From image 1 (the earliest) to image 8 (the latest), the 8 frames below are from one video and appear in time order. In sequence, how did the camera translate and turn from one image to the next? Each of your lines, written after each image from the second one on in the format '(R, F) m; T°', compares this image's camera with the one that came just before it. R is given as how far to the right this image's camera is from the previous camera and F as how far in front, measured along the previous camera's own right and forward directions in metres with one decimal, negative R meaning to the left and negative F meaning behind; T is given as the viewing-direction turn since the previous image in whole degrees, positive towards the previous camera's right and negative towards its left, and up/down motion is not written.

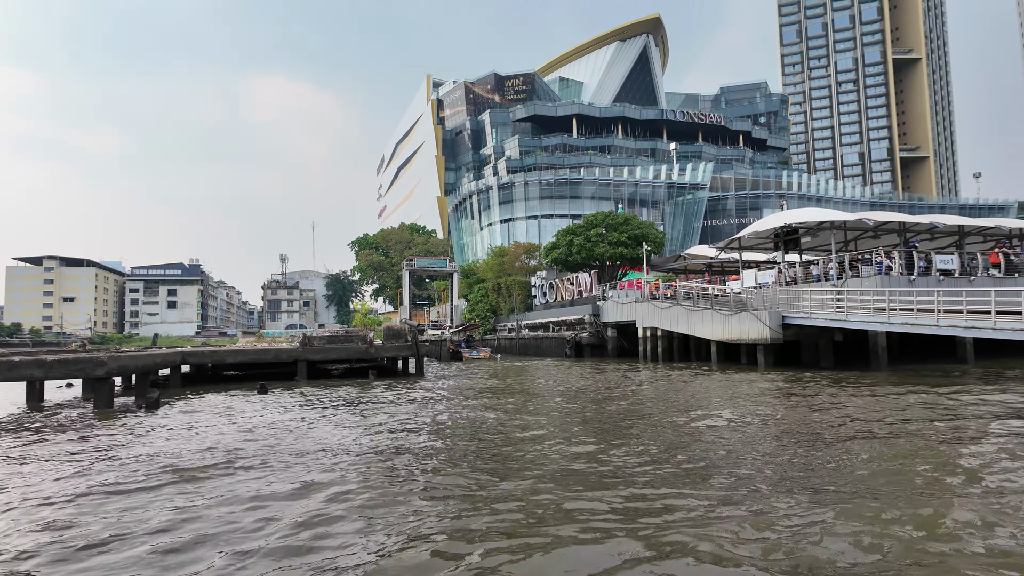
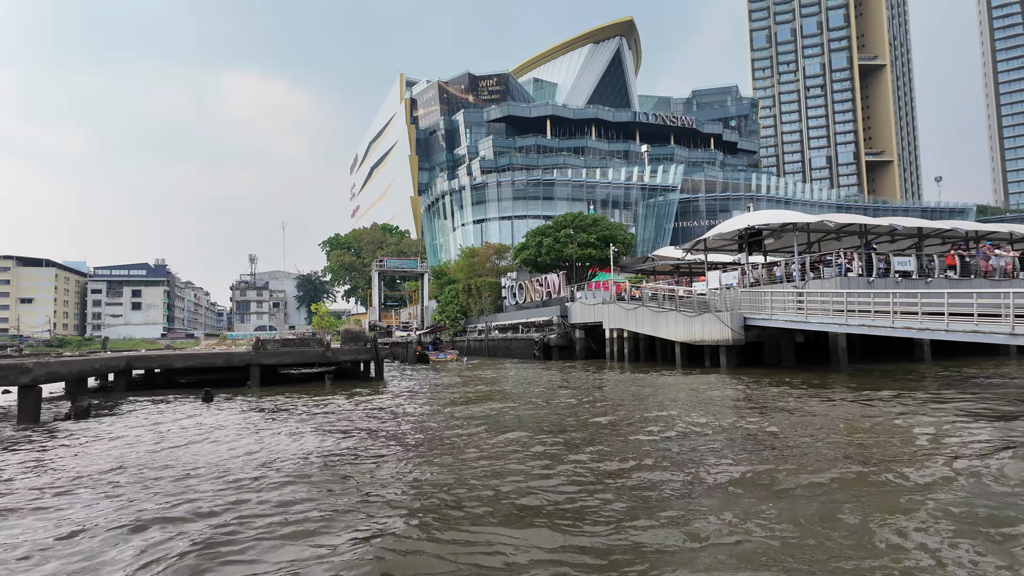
(+0.5, +0.3) m; +2°
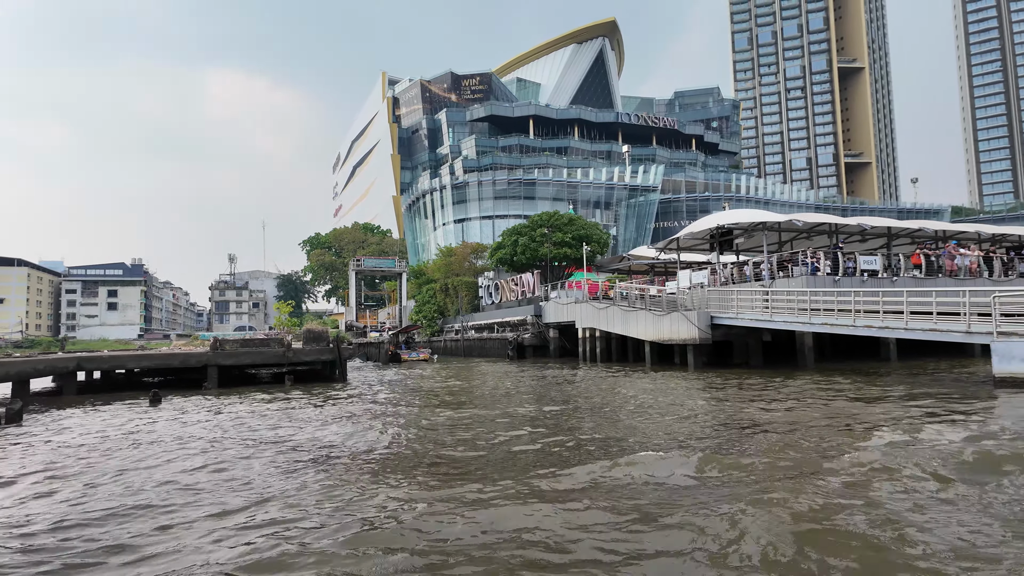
(+0.6, +0.2) m; +1°
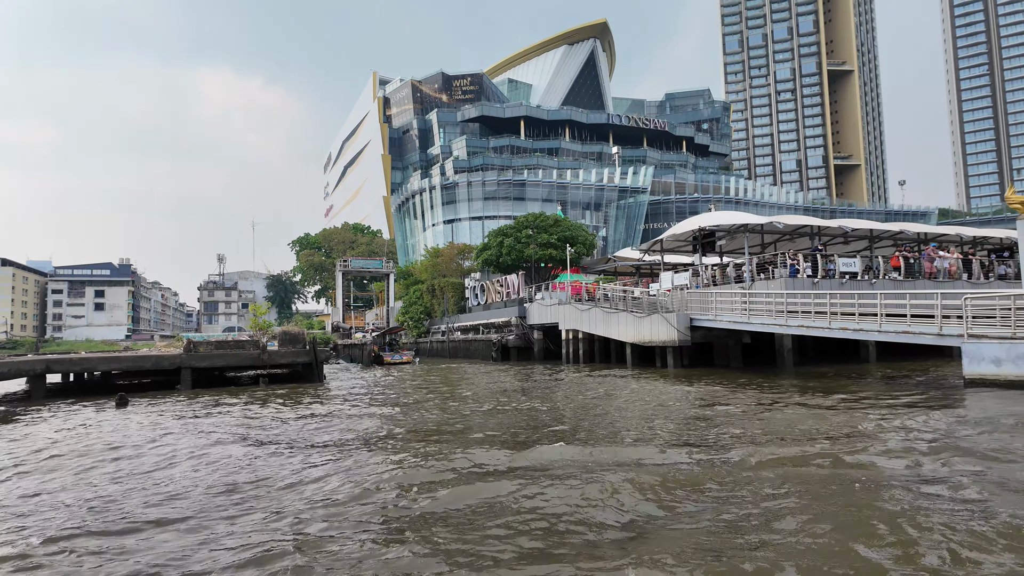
(+0.4, +0.1) m; +1°
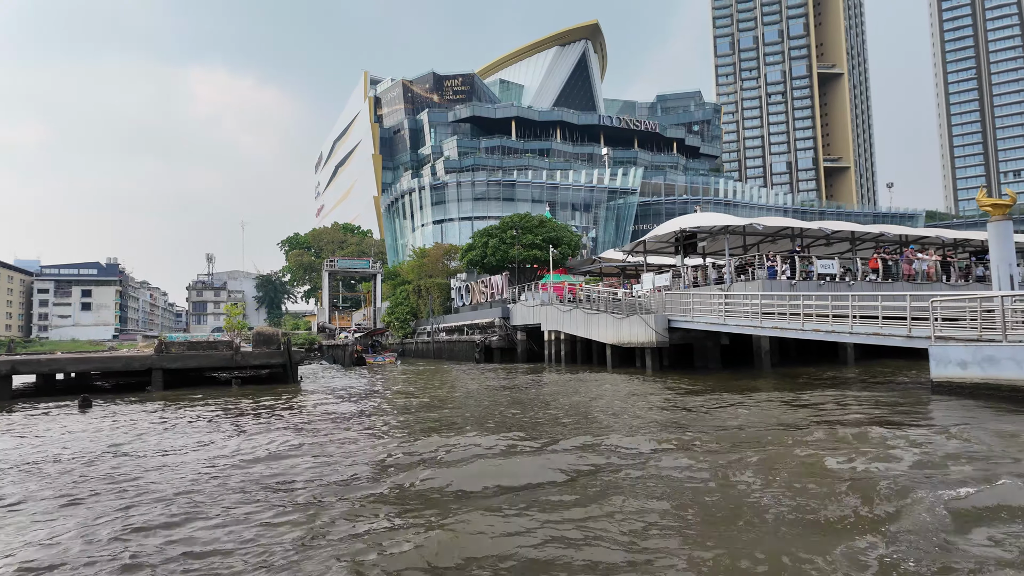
(+0.5, +0.1) m; +1°
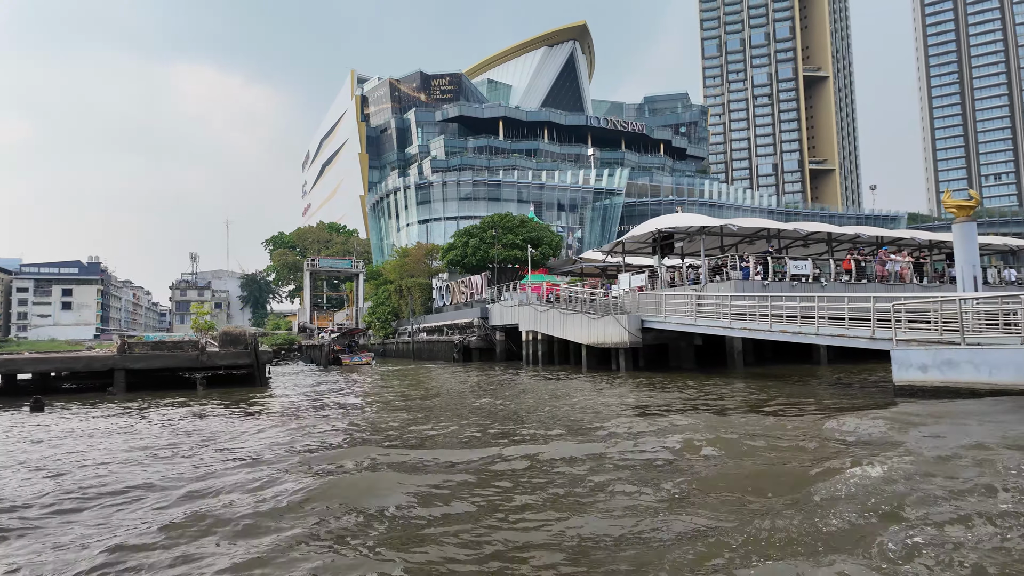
(+0.5, +0.1) m; +1°
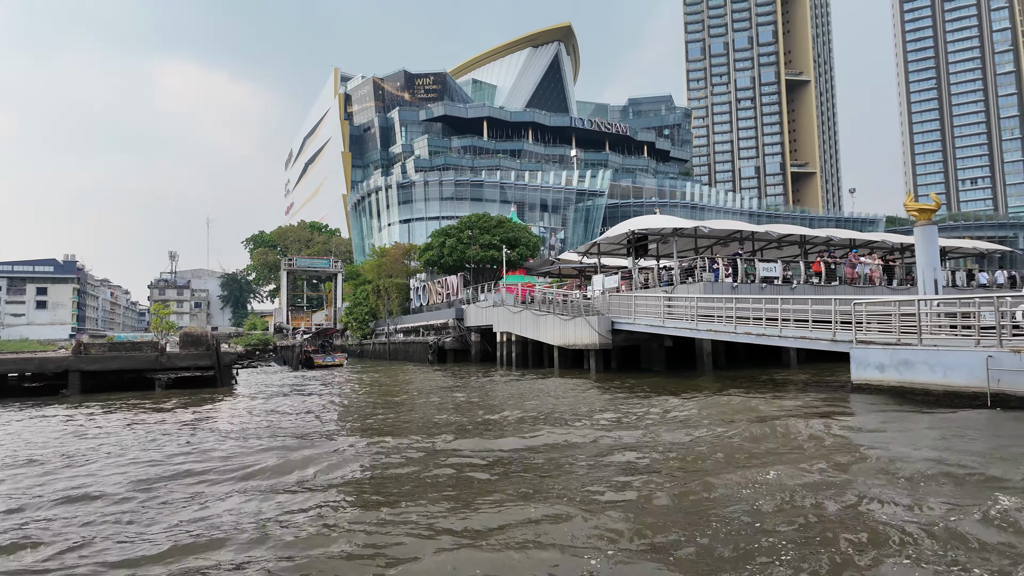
(+0.5, +0.2) m; +1°
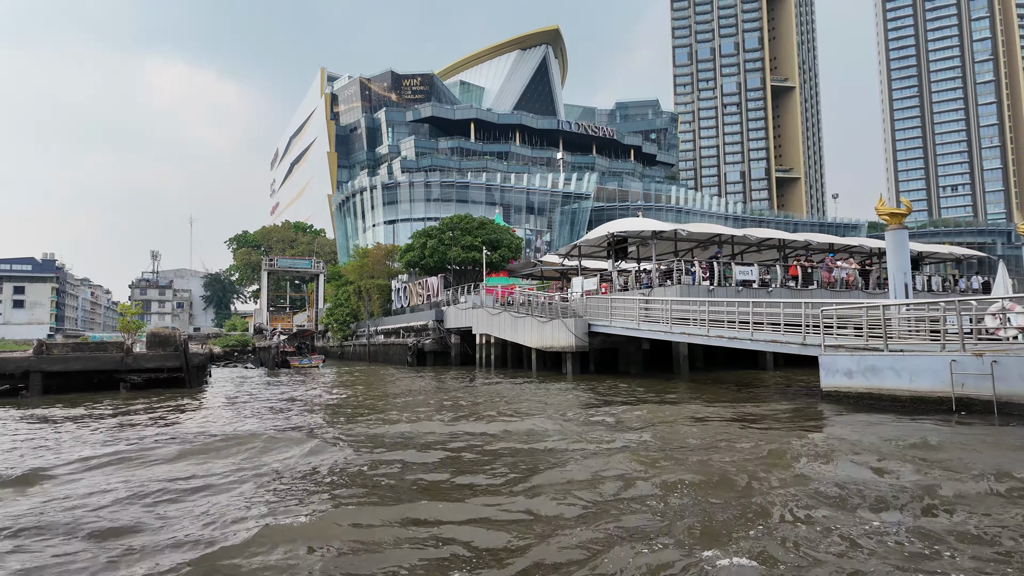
(+0.4, +0.2) m; +1°
